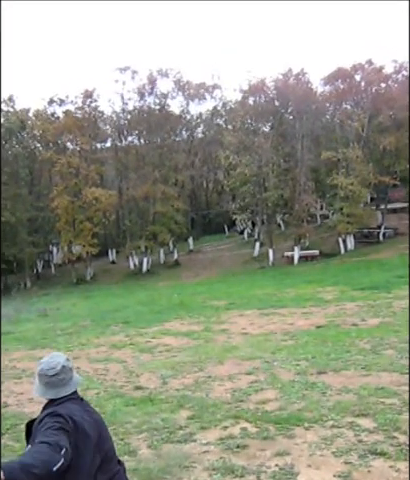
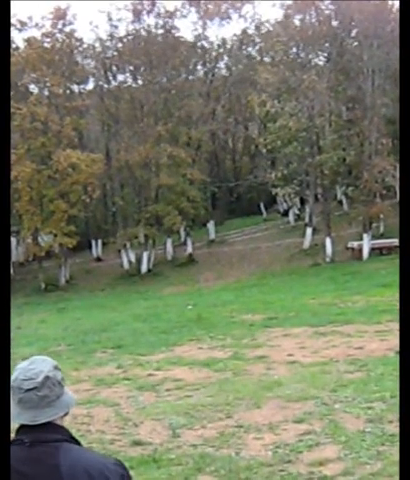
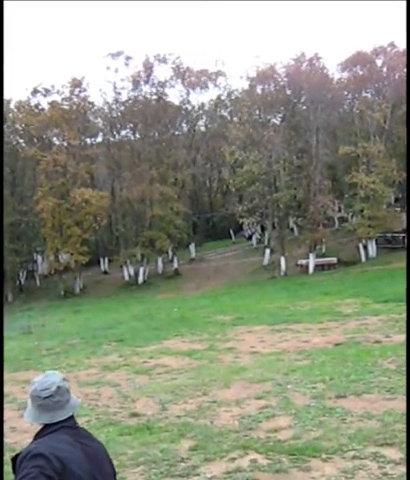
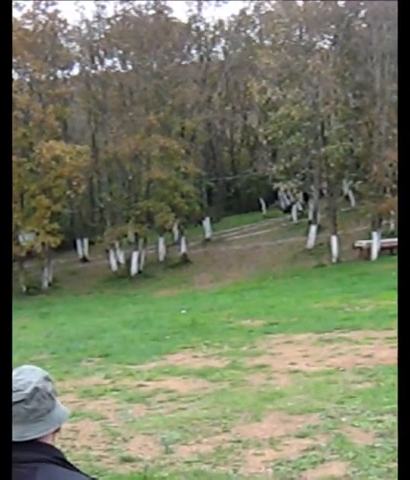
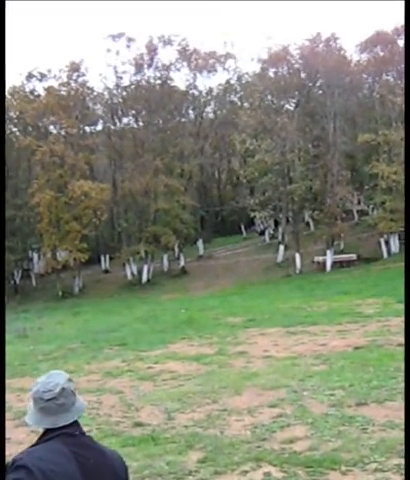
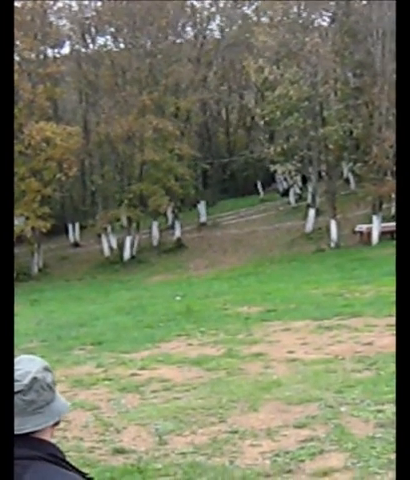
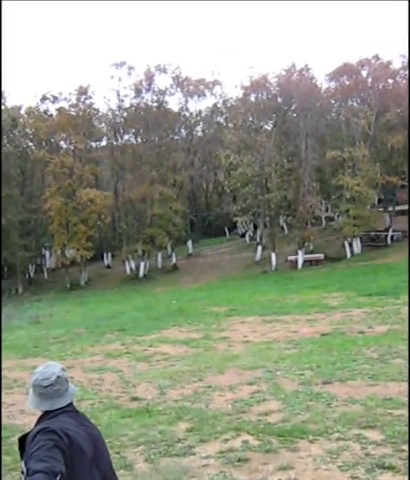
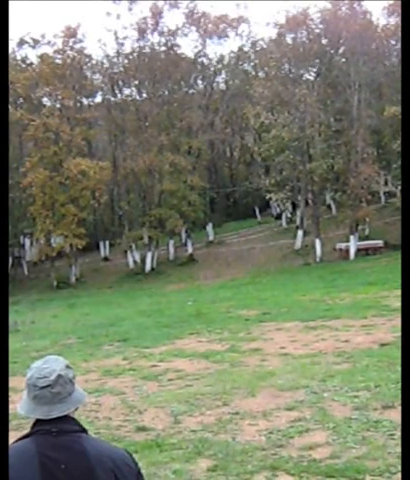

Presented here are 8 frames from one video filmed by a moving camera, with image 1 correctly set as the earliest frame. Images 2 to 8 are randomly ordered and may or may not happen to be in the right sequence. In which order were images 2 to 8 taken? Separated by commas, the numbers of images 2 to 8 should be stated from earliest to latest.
7, 3, 5, 8, 2, 4, 6
